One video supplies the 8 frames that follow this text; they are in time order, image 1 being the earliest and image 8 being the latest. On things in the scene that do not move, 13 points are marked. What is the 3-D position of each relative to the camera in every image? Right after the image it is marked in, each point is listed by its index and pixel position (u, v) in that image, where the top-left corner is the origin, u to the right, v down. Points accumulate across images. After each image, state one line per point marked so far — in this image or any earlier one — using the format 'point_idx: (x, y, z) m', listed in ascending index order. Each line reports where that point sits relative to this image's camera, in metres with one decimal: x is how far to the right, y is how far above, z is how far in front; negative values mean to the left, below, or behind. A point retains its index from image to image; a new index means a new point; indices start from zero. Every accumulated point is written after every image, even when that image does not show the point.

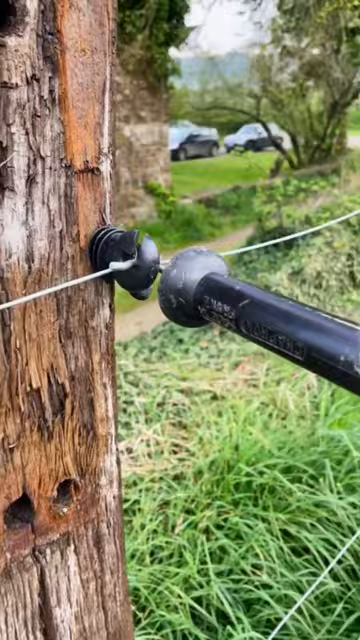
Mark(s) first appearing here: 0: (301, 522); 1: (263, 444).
0: (+0.5, -0.7, +1.9) m
1: (+0.4, -0.5, +2.2) m
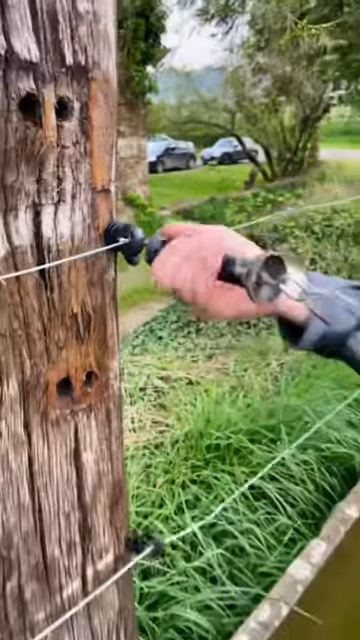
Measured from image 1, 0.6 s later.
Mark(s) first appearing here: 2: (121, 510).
0: (+0.4, -0.7, +2.3) m
1: (+0.3, -0.5, +2.6) m
2: (-0.1, -0.4, +1.0) m
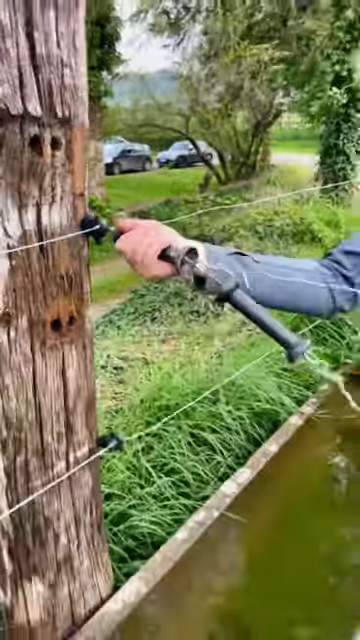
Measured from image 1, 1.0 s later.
0: (+0.1, -0.6, +2.8) m
1: (0.0, -0.4, +3.0) m
2: (-0.3, -0.3, +1.5) m
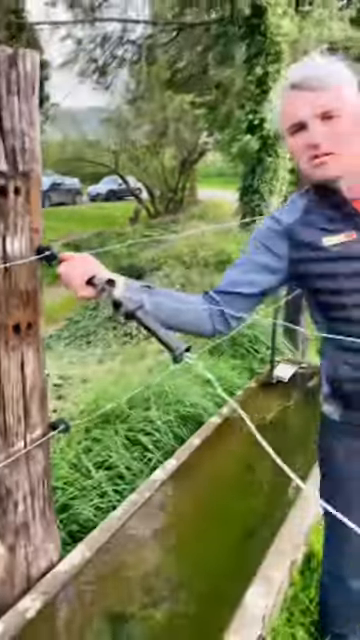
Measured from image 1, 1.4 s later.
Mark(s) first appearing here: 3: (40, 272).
0: (-0.3, -0.7, +3.2) m
1: (-0.5, -0.5, +3.4) m
2: (-0.5, -0.3, +1.9) m
3: (-0.5, +0.2, +1.7) m
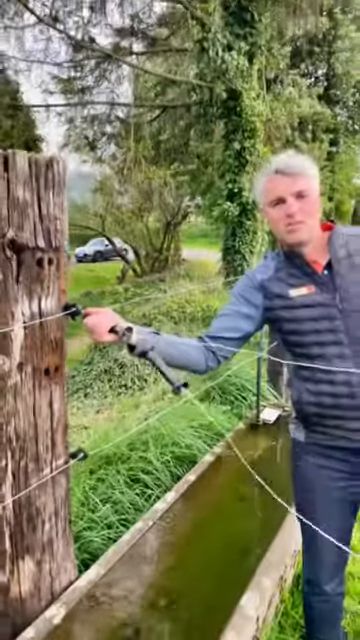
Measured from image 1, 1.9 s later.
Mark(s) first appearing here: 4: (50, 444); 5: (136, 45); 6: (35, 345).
0: (-0.3, -1.0, +3.5) m
1: (-0.5, -0.9, +3.7) m
2: (-0.5, -0.5, +2.2) m
3: (-0.5, 0.0, +2.1) m
4: (-0.6, -0.5, +2.1) m
5: (-0.9, +5.3, +9.6) m
6: (-0.6, -0.1, +2.0) m
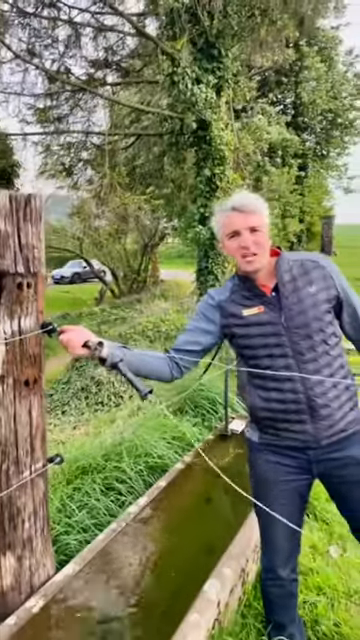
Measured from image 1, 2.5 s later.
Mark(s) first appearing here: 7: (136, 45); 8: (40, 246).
0: (-0.5, -1.2, +3.7) m
1: (-0.7, -1.0, +4.0) m
2: (-0.7, -0.6, +2.4) m
3: (-0.7, -0.1, +2.4) m
4: (-0.7, -0.6, +2.3) m
5: (-1.4, +4.9, +10.0) m
6: (-0.8, -0.2, +2.3) m
7: (-0.9, +5.3, +9.7) m
8: (-0.7, +0.4, +2.3) m
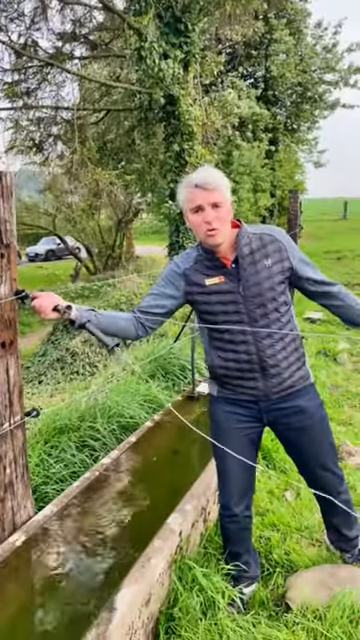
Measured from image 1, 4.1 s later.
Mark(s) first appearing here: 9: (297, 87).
0: (-0.8, -0.9, +4.0) m
1: (-1.0, -0.8, +4.2) m
2: (-0.9, -0.4, +2.7) m
3: (-0.9, +0.1, +2.6) m
4: (-0.9, -0.4, +2.6) m
5: (-2.1, +5.4, +10.0) m
6: (-0.9, 0.0, +2.5) m
7: (-1.5, +5.9, +9.7) m
8: (-0.9, +0.5, +2.6) m
9: (+3.4, +6.8, +14.6) m
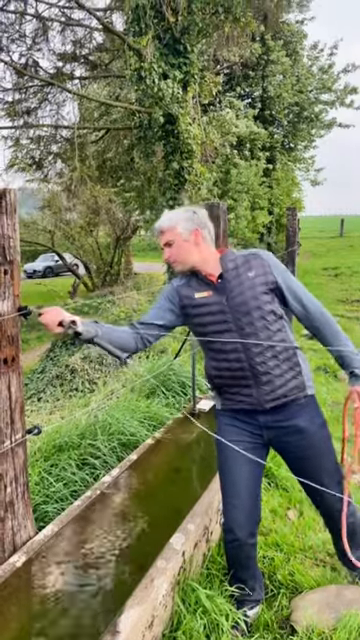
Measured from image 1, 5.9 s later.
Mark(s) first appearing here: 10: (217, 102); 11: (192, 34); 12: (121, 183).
0: (-0.7, -1.0, +3.9) m
1: (-1.0, -0.9, +4.2) m
2: (-0.8, -0.5, +2.7) m
3: (-0.9, 0.0, +2.6) m
4: (-0.9, -0.5, +2.6) m
5: (-2.1, +5.1, +10.1) m
6: (-0.9, -0.1, +2.5) m
7: (-1.5, +5.5, +9.8) m
8: (-0.8, +0.4, +2.6) m
9: (+3.4, +6.3, +14.9) m
10: (+0.9, +5.4, +12.3) m
11: (+0.2, +5.2, +9.0) m
12: (-1.3, +3.1, +11.3) m
